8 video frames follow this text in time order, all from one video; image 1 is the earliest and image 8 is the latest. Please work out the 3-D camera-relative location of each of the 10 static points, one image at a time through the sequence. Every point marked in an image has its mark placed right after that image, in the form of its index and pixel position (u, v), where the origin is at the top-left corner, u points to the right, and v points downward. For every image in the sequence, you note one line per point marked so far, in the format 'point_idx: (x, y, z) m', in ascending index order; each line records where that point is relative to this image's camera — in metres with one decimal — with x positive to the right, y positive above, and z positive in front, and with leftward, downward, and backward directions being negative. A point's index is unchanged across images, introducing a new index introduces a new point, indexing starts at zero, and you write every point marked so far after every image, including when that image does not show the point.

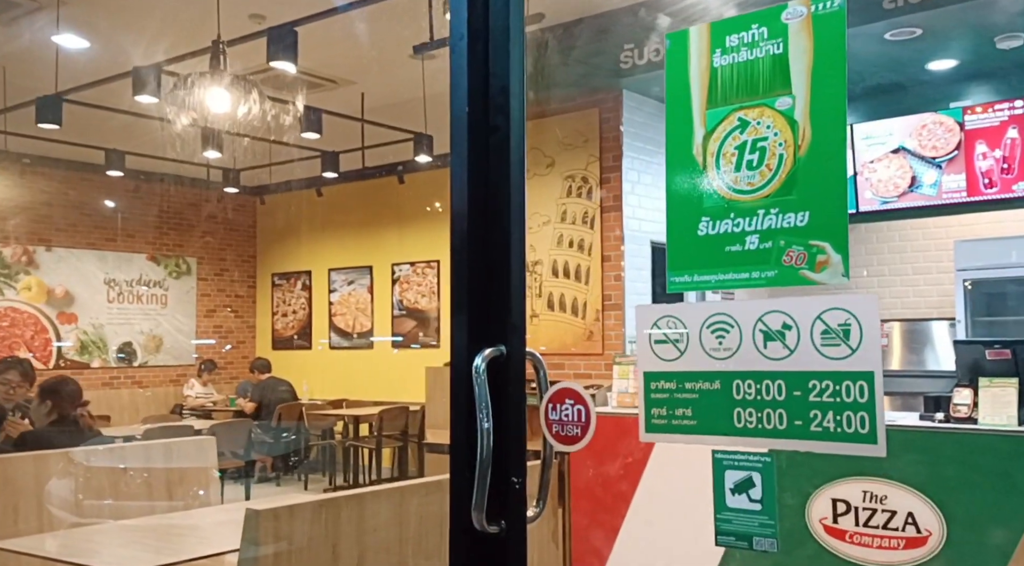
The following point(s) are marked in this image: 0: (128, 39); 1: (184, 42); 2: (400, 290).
0: (-2.0, +1.3, +5.3) m
1: (-1.7, +1.3, +5.4) m
2: (-1.0, -0.1, +9.4) m
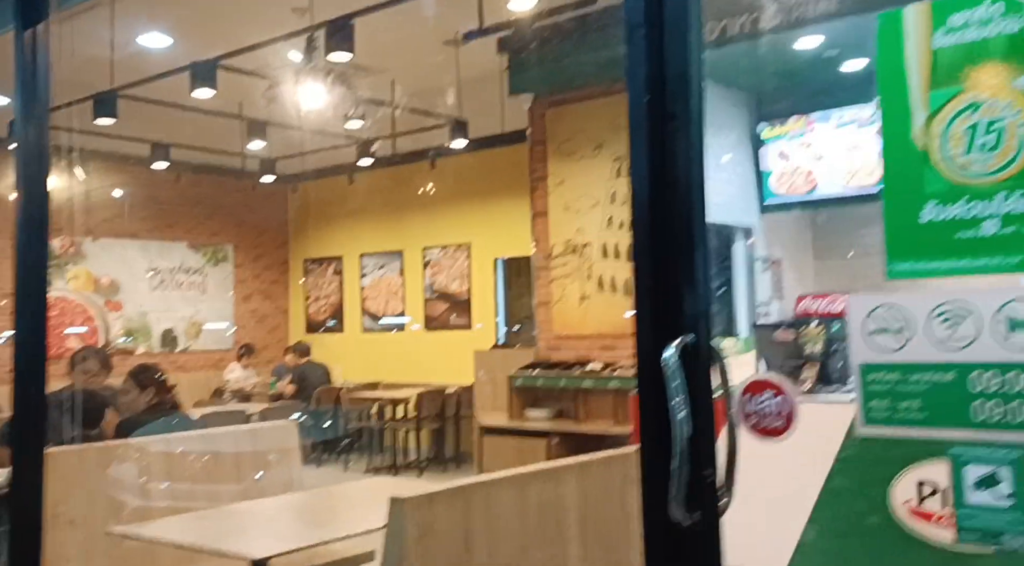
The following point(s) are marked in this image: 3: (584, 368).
0: (-1.8, +1.3, +5.4) m
1: (-1.5, +1.3, +5.4) m
2: (-0.7, +0.1, +9.4) m
3: (+0.4, -0.4, +5.2) m
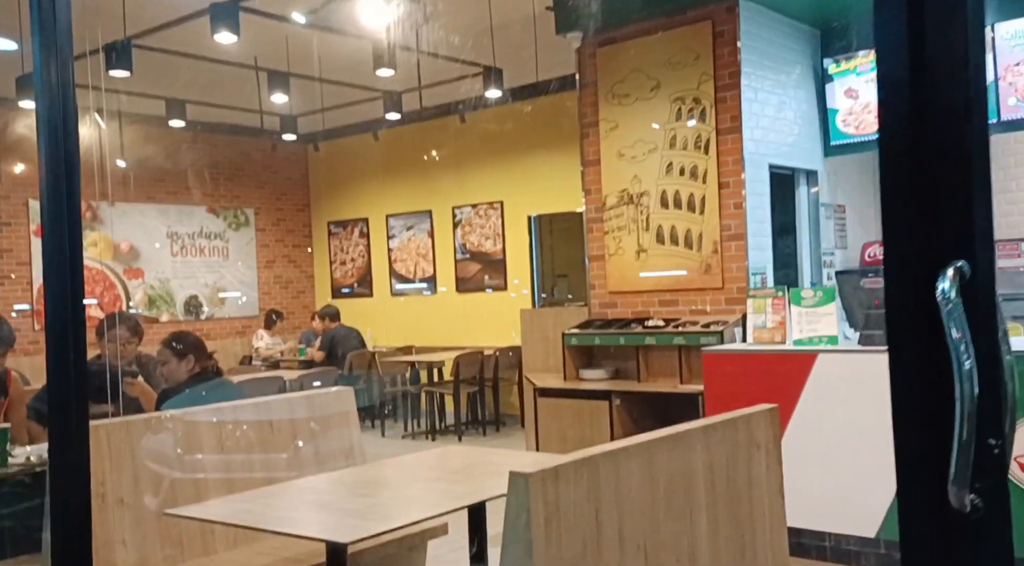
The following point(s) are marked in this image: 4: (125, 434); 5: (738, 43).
0: (-1.5, +1.5, +5.0) m
1: (-1.2, +1.5, +5.0) m
2: (-0.4, +0.4, +9.1) m
3: (+0.6, -0.2, +4.9) m
4: (-1.1, -0.4, +2.8) m
5: (+1.0, +1.1, +4.6) m
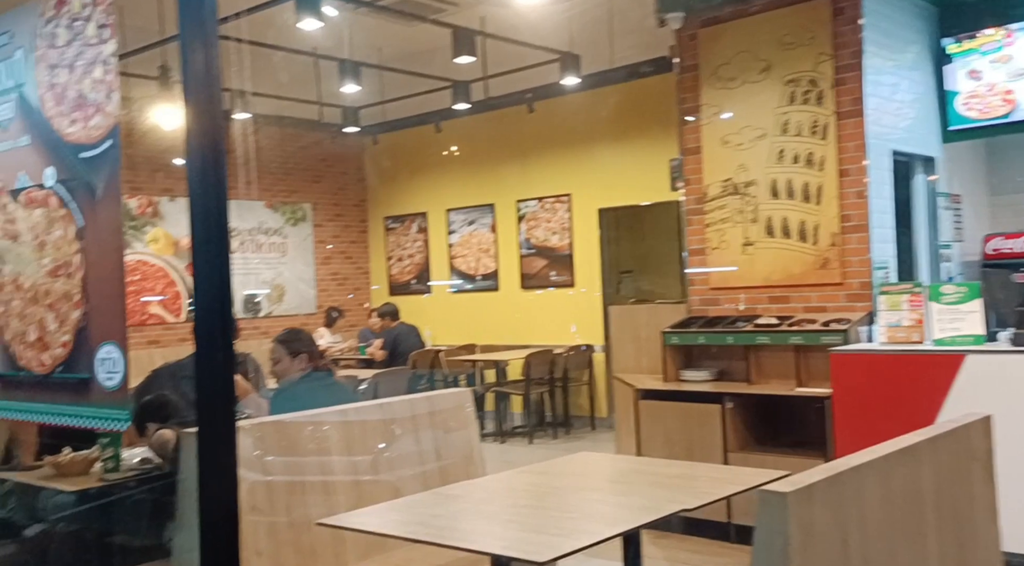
0: (-1.1, +1.5, +4.8) m
1: (-0.8, +1.5, +4.8) m
2: (+0.1, +0.5, +8.8) m
3: (+1.1, -0.2, +4.6) m
4: (-0.7, -0.4, +2.6) m
5: (+1.5, +1.1, +4.3) m
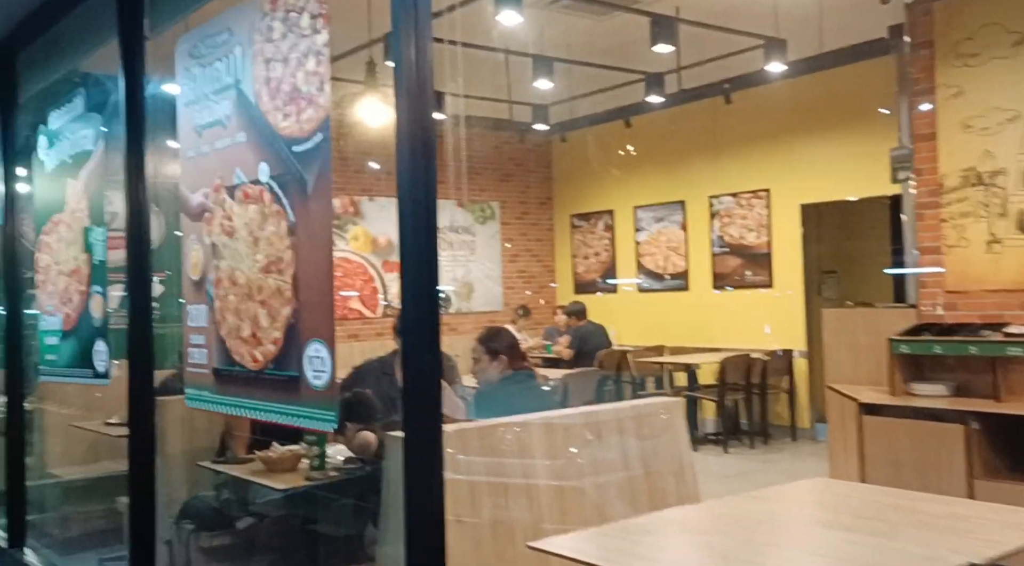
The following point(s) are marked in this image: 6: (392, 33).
0: (-0.1, +1.5, +4.6) m
1: (+0.1, +1.5, +4.5) m
2: (+1.7, +0.5, +8.3) m
3: (+1.9, -0.2, +4.0) m
4: (-0.2, -0.4, +2.3) m
5: (+2.3, +1.1, +3.7) m
6: (-0.4, +0.7, +2.9) m
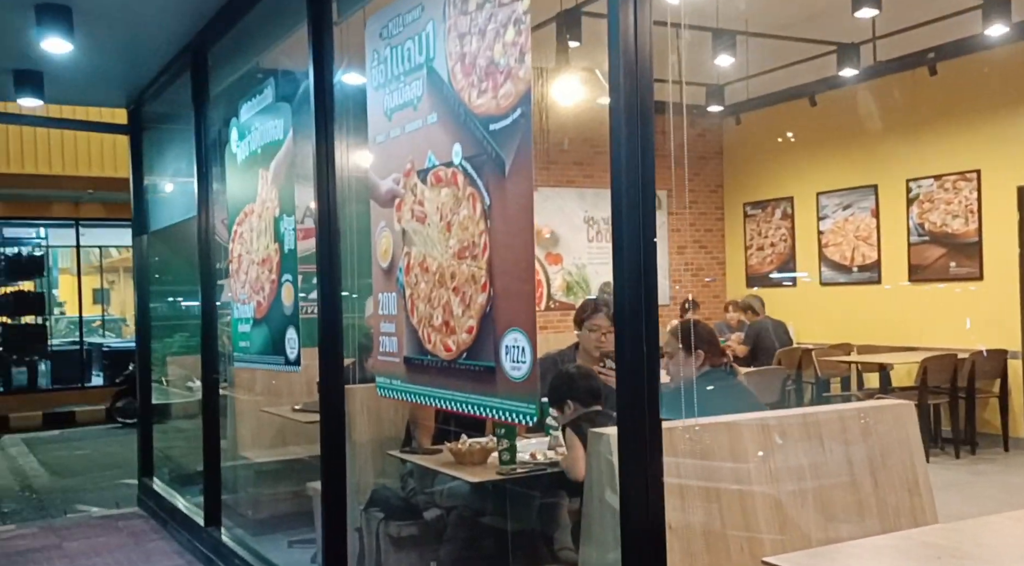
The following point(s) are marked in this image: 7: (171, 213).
0: (+0.7, +1.6, +4.3) m
1: (+1.0, +1.6, +4.2) m
2: (+3.1, +0.5, +7.7) m
3: (+2.6, -0.1, +3.4) m
4: (+0.3, -0.4, +2.1) m
5: (+3.0, +1.1, +3.0) m
6: (+0.2, +0.8, +2.6) m
7: (-2.3, +0.5, +6.9) m
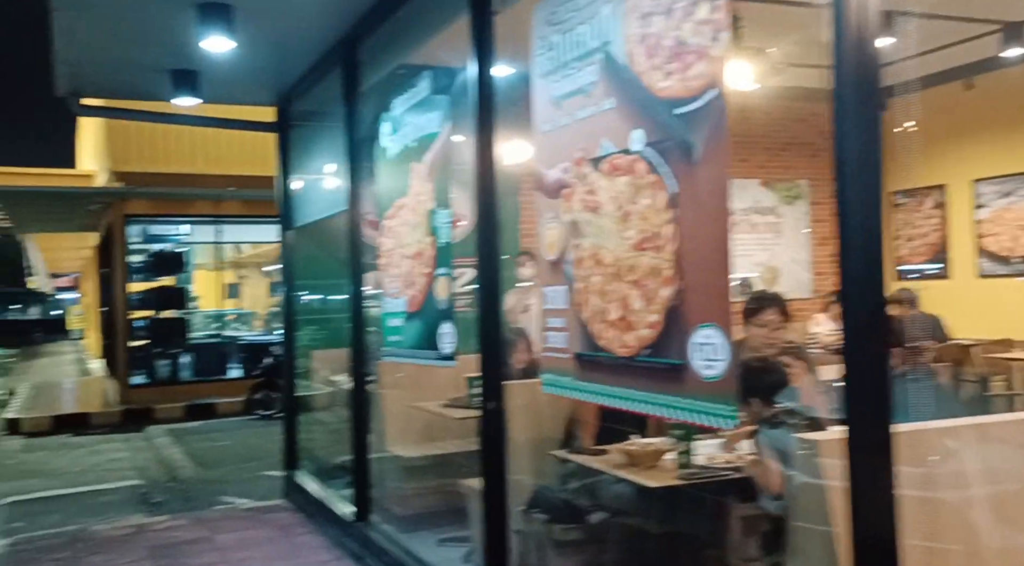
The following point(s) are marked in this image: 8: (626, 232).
0: (+1.4, +1.6, +4.0) m
1: (+1.6, +1.6, +3.9) m
2: (+4.1, +0.6, +7.2) m
3: (+3.2, -0.1, +2.9) m
4: (+0.8, -0.3, +1.9) m
5: (+3.5, +1.2, +2.5) m
6: (+0.7, +0.8, +2.4) m
7: (-1.3, +0.5, +6.9) m
8: (+0.4, +0.2, +3.4) m
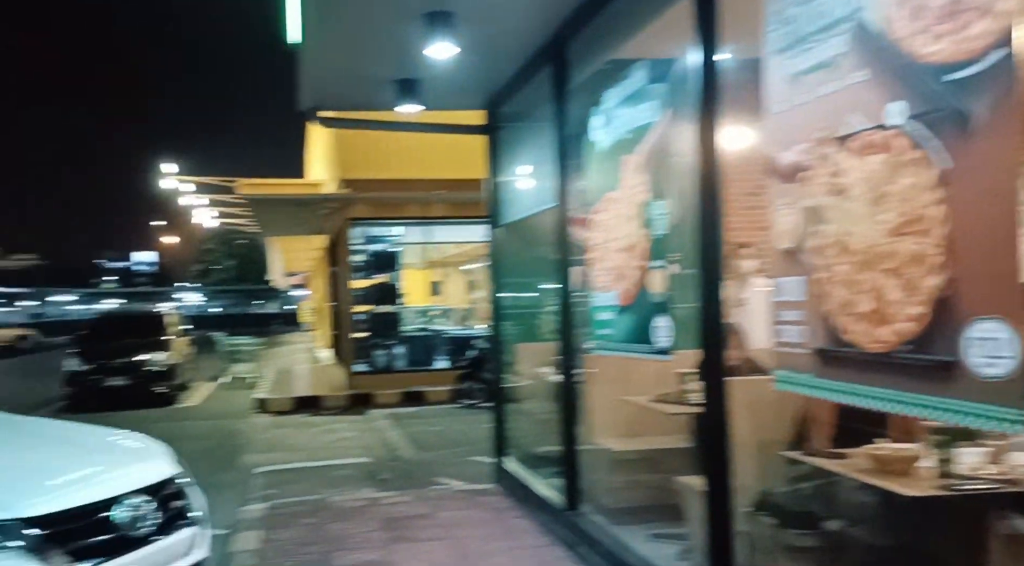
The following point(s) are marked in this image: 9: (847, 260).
0: (+2.2, +1.7, +3.5) m
1: (+2.4, +1.7, +3.3) m
2: (+5.5, +0.6, +6.2) m
3: (+3.8, -0.1, +2.1) m
4: (+1.2, -0.3, +1.5) m
5: (+4.0, +1.2, +1.7) m
6: (+1.3, +0.8, +2.1) m
7: (0.0, +0.5, +6.9) m
8: (+1.1, +0.2, +3.0) m
9: (+1.1, +0.1, +3.2) m
